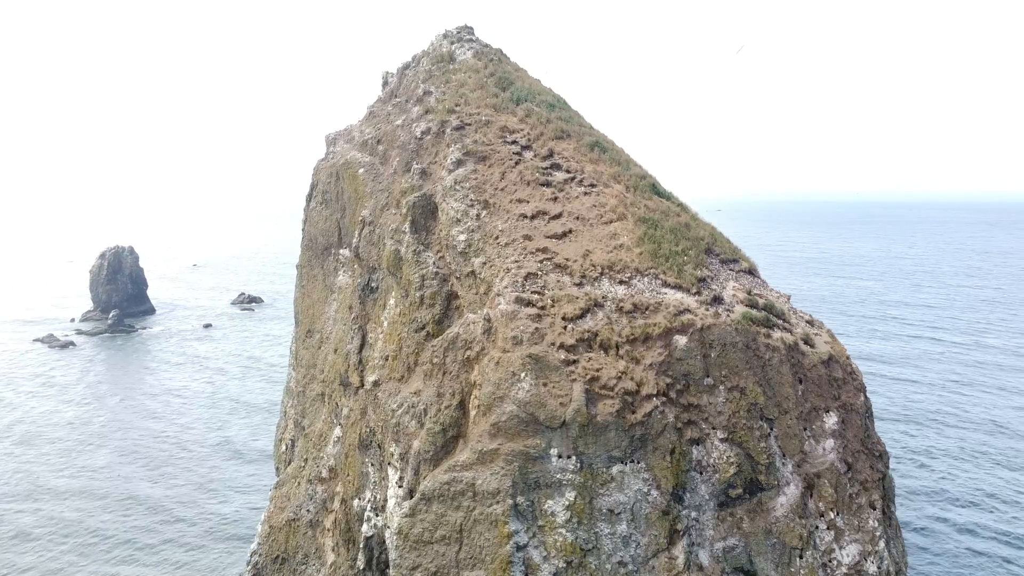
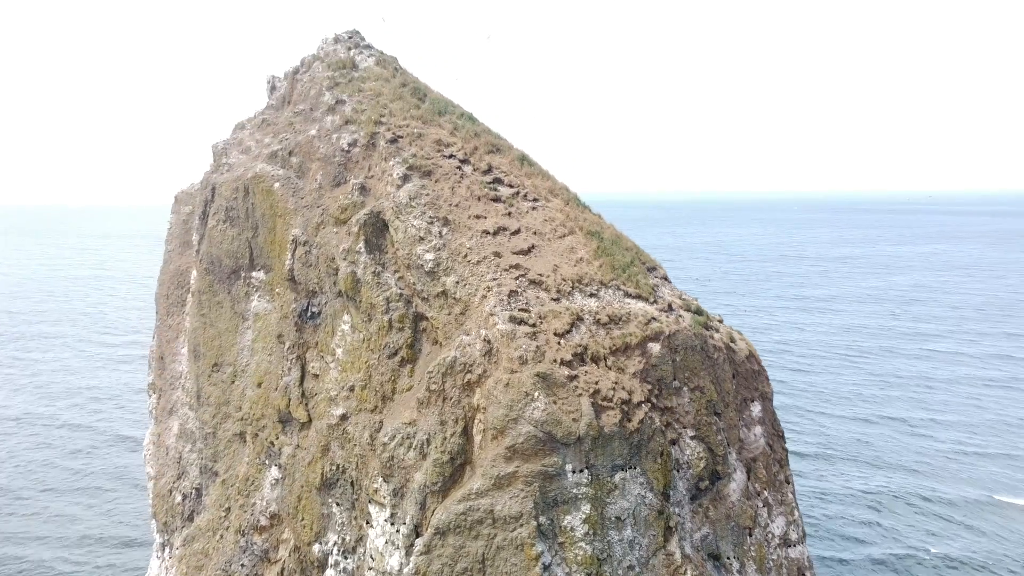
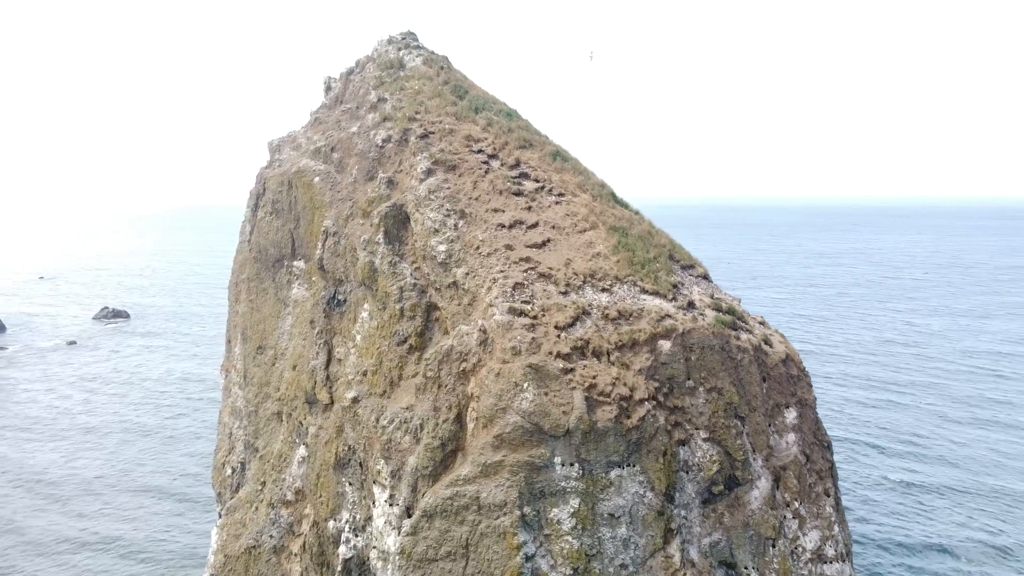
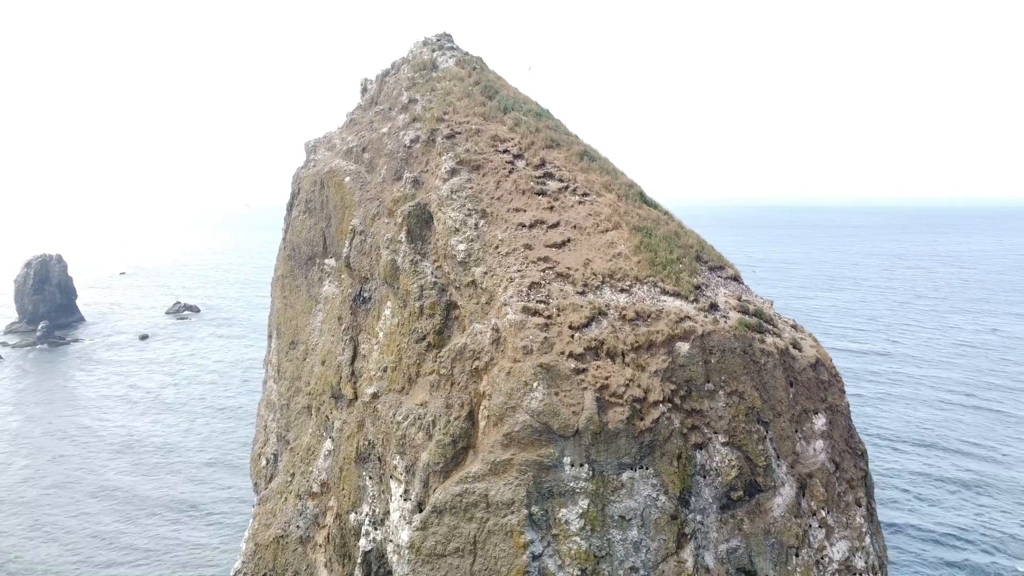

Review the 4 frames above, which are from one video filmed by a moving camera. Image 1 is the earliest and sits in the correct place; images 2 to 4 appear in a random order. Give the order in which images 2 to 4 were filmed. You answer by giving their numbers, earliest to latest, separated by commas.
4, 3, 2
